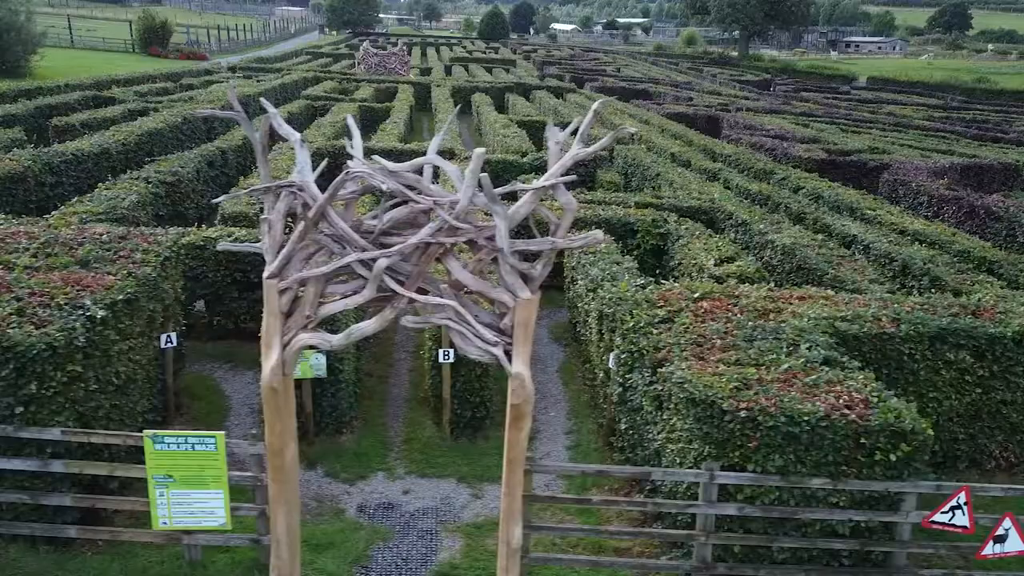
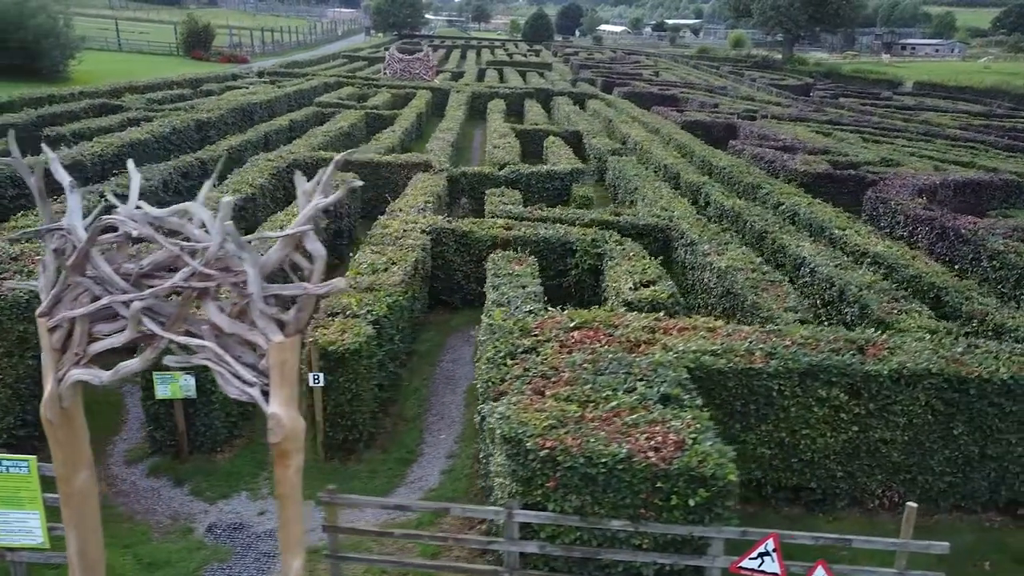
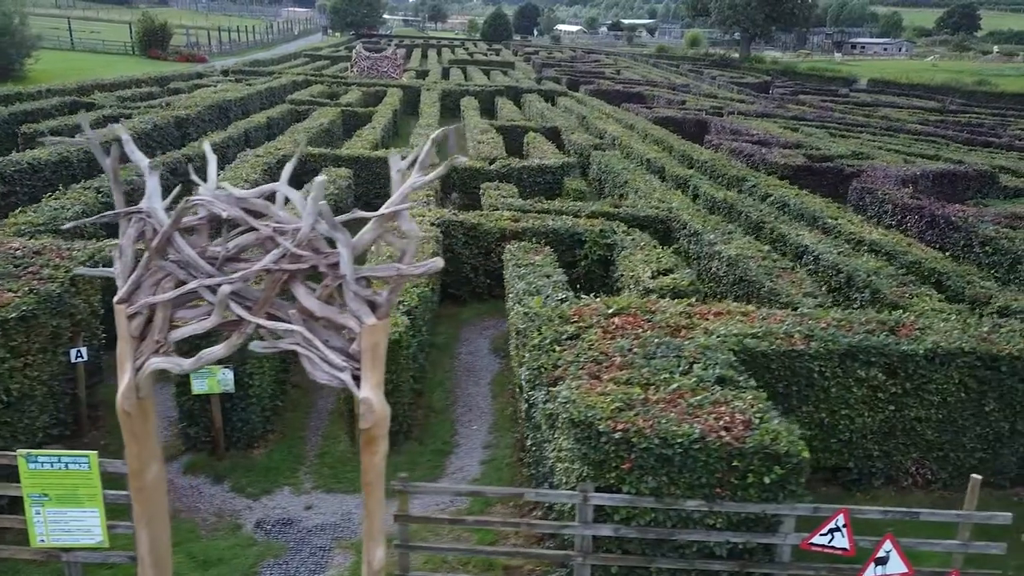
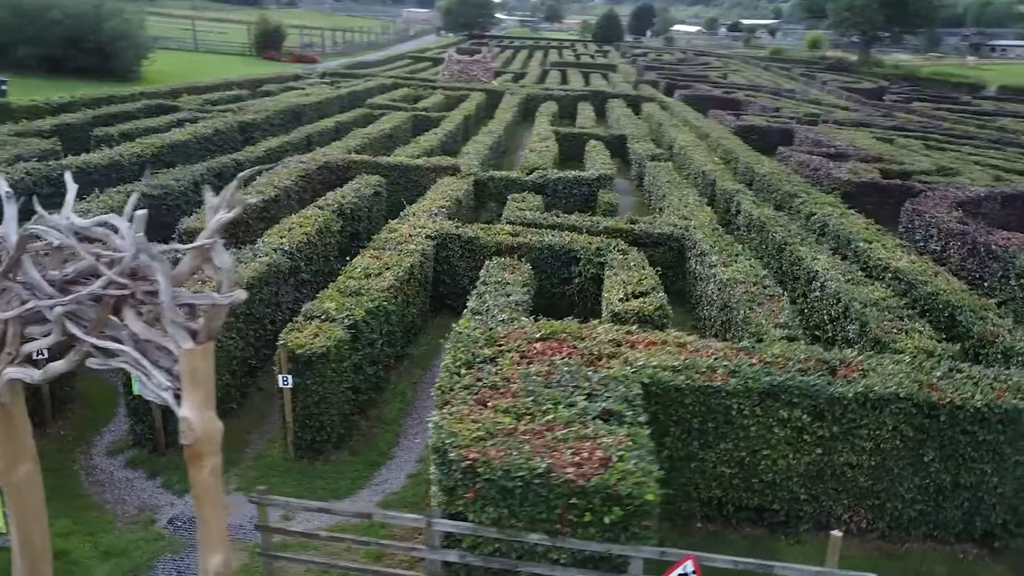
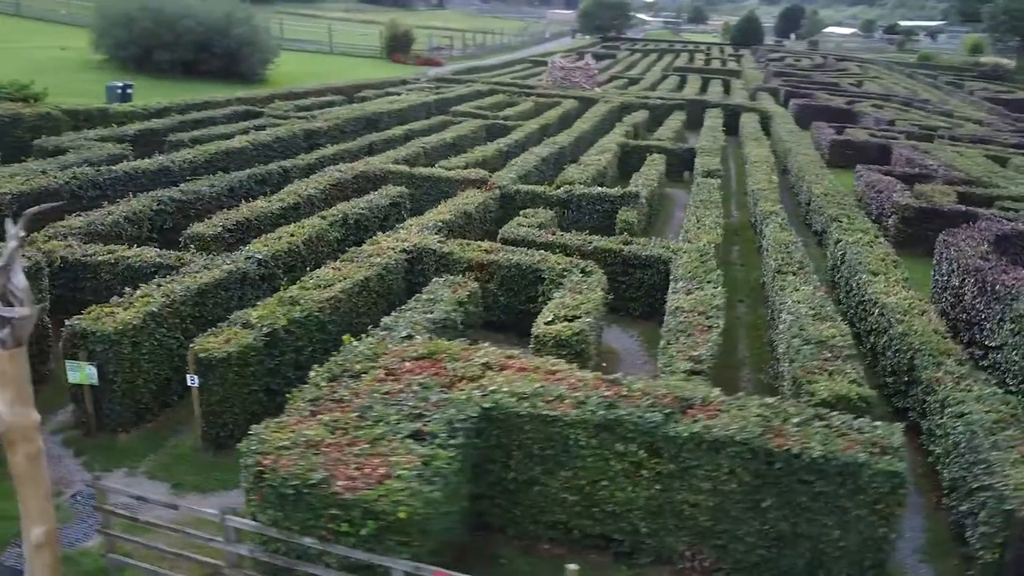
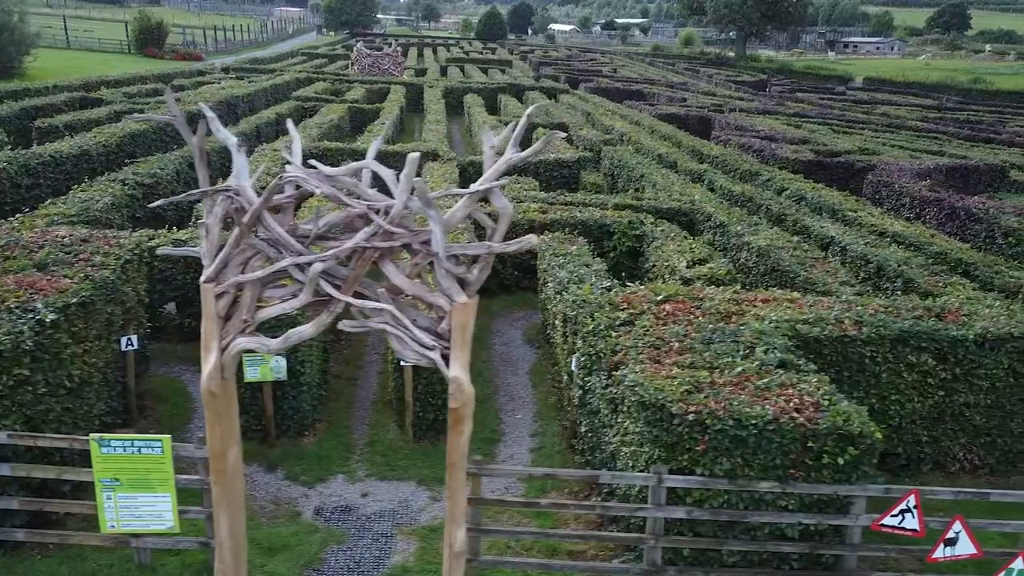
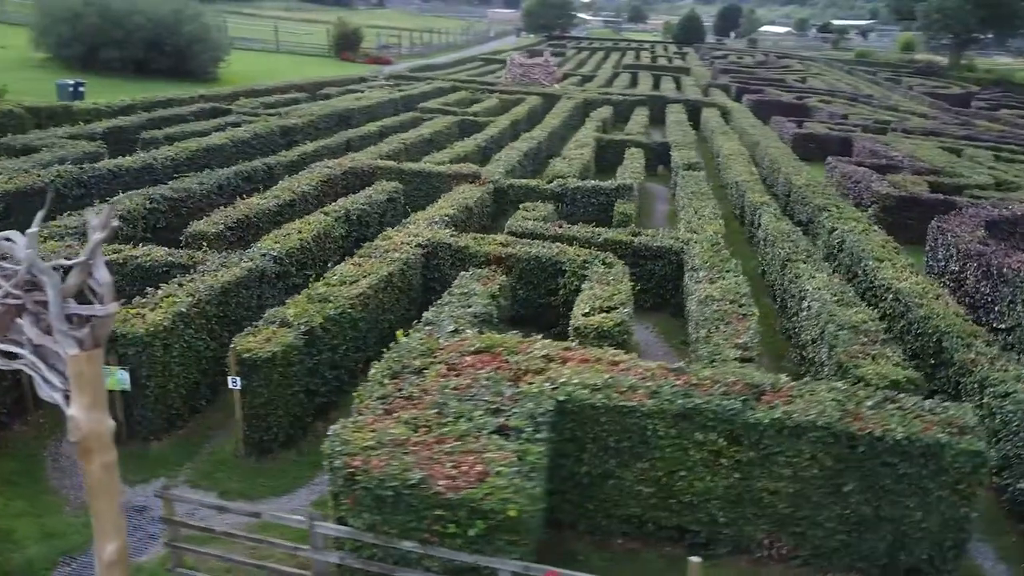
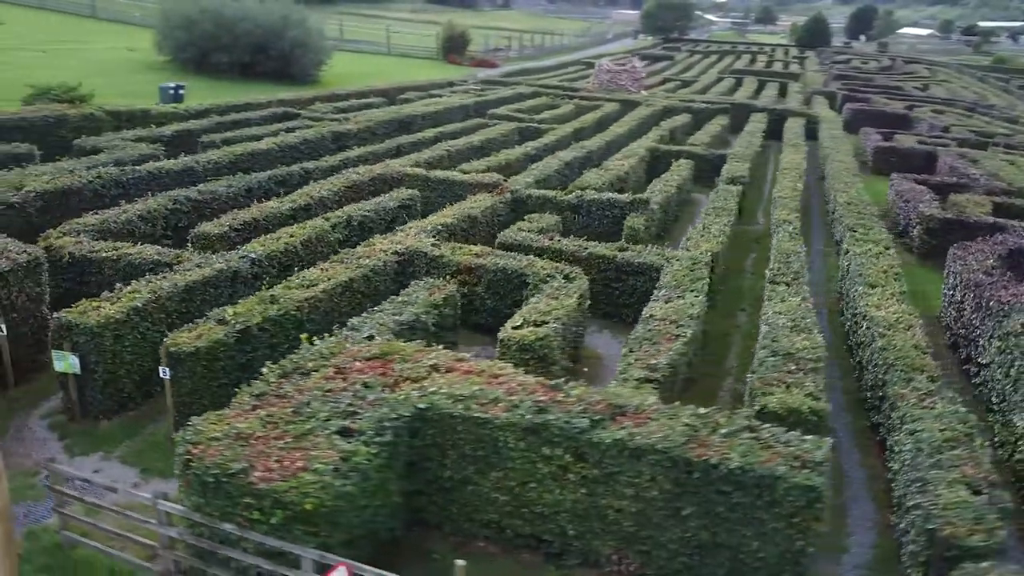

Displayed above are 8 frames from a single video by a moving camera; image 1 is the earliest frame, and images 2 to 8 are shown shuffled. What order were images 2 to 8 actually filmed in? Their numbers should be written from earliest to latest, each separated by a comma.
6, 3, 2, 4, 7, 5, 8
